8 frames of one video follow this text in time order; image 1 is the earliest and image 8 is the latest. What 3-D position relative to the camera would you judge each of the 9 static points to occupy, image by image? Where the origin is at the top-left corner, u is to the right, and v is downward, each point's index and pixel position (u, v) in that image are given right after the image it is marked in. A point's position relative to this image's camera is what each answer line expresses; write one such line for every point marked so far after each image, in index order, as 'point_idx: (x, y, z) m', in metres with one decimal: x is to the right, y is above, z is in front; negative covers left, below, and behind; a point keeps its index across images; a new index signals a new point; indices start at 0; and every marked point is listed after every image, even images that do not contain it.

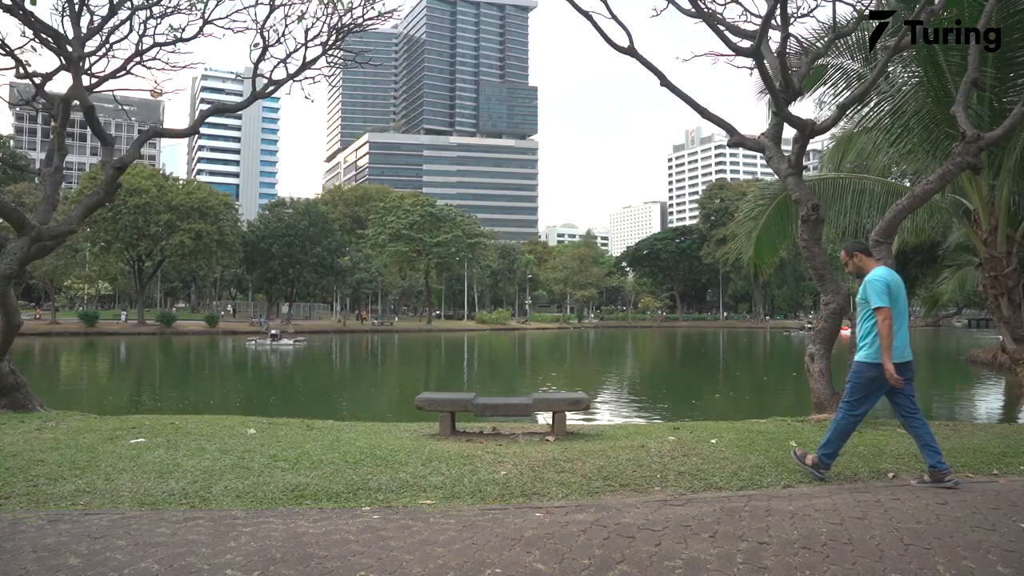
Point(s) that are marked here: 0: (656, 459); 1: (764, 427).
0: (+1.0, -1.1, +5.0) m
1: (+2.2, -1.2, +6.4) m
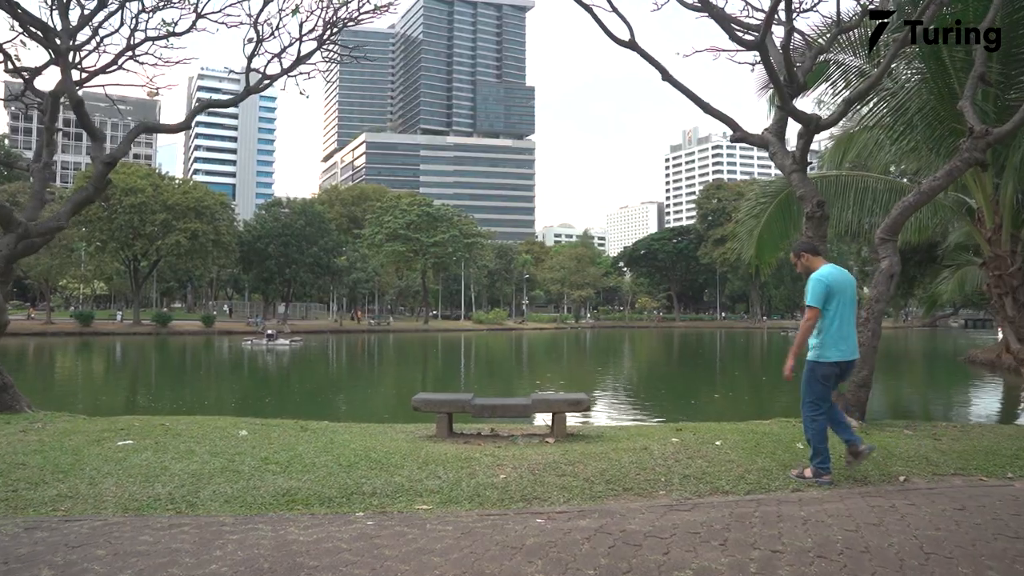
0: (+1.0, -1.1, +4.9) m
1: (+2.2, -1.2, +6.3) m
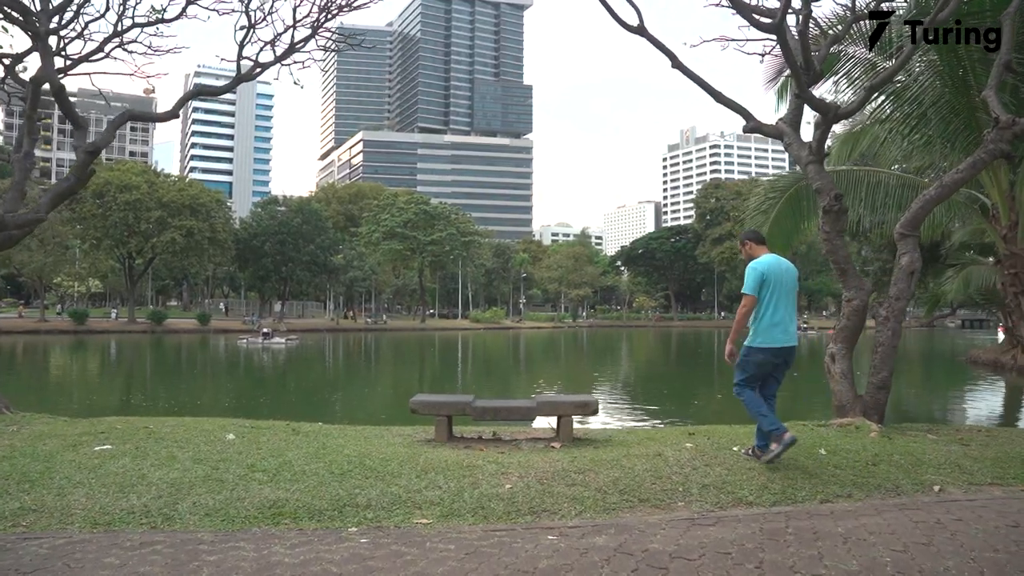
0: (+1.0, -1.1, +4.6) m
1: (+2.2, -1.2, +5.9) m
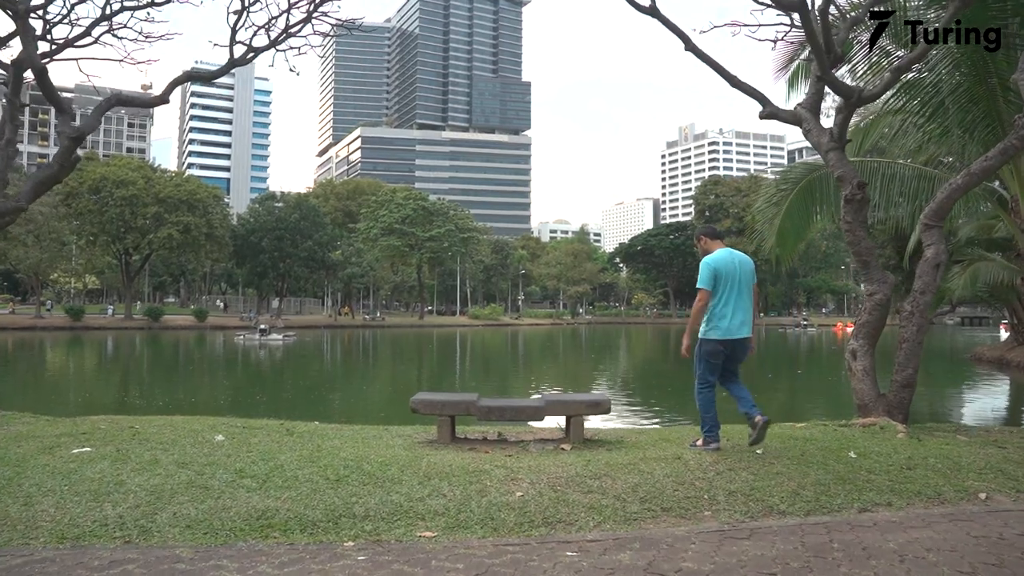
0: (+1.1, -1.1, +4.2) m
1: (+2.2, -1.1, +5.6) m
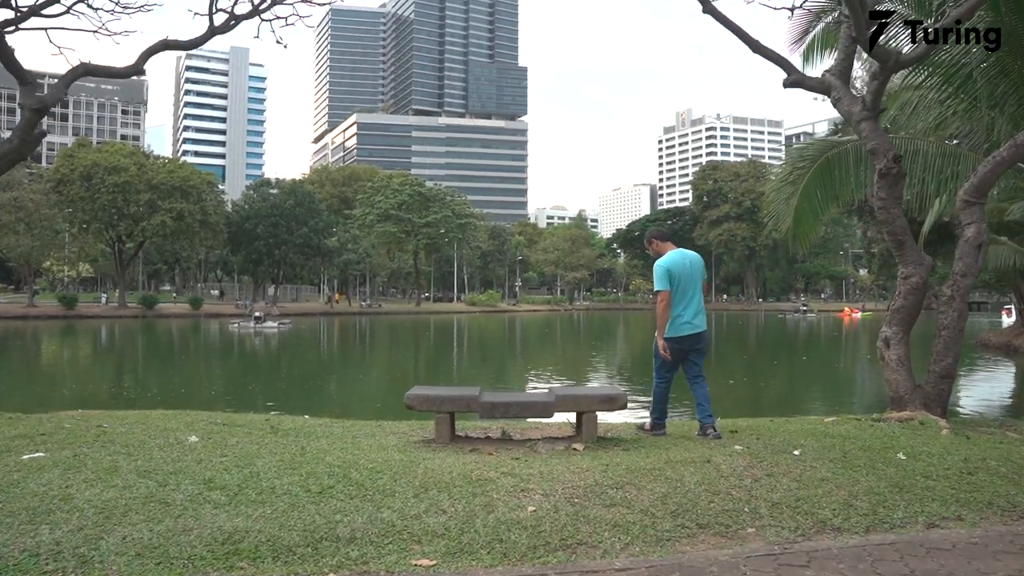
0: (+1.1, -1.0, +3.7) m
1: (+2.3, -1.0, +5.1) m
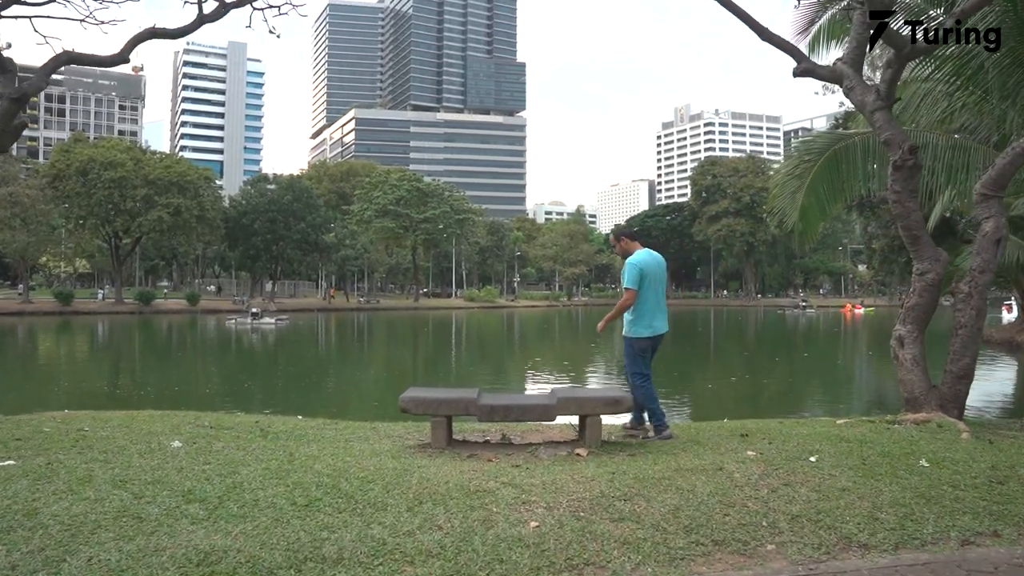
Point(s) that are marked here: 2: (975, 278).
0: (+1.1, -0.9, +3.5) m
1: (+2.3, -1.0, +4.9) m
2: (+3.5, +0.1, +5.7) m
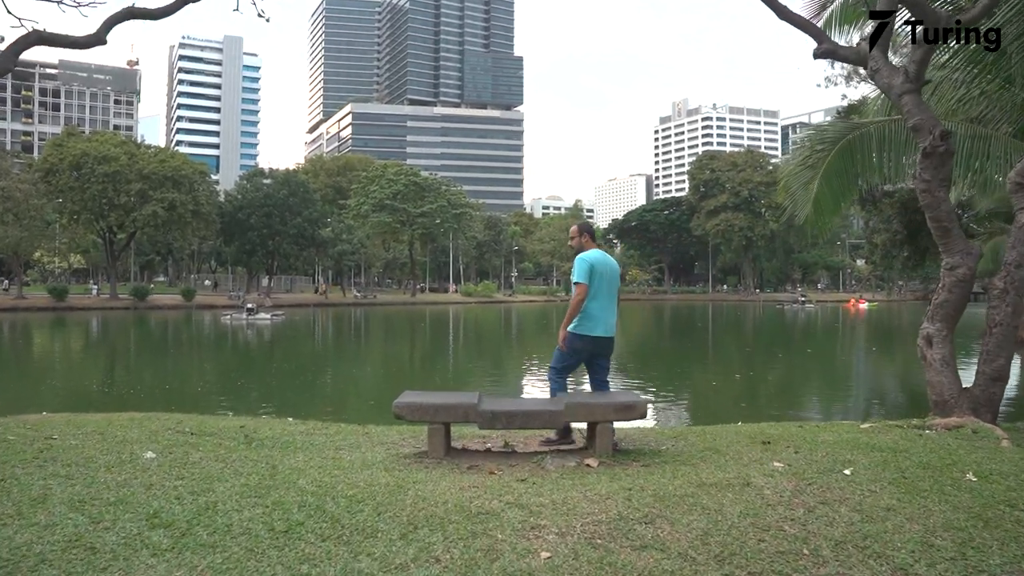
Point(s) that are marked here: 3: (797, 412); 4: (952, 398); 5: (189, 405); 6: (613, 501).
0: (+1.1, -0.9, +3.1) m
1: (+2.3, -0.9, +4.5) m
2: (+3.5, +0.1, +5.4) m
3: (+3.6, -1.6, +9.7) m
4: (+3.2, -0.8, +5.5) m
5: (-4.5, -1.6, +10.5) m
6: (+0.4, -0.9, +3.2) m
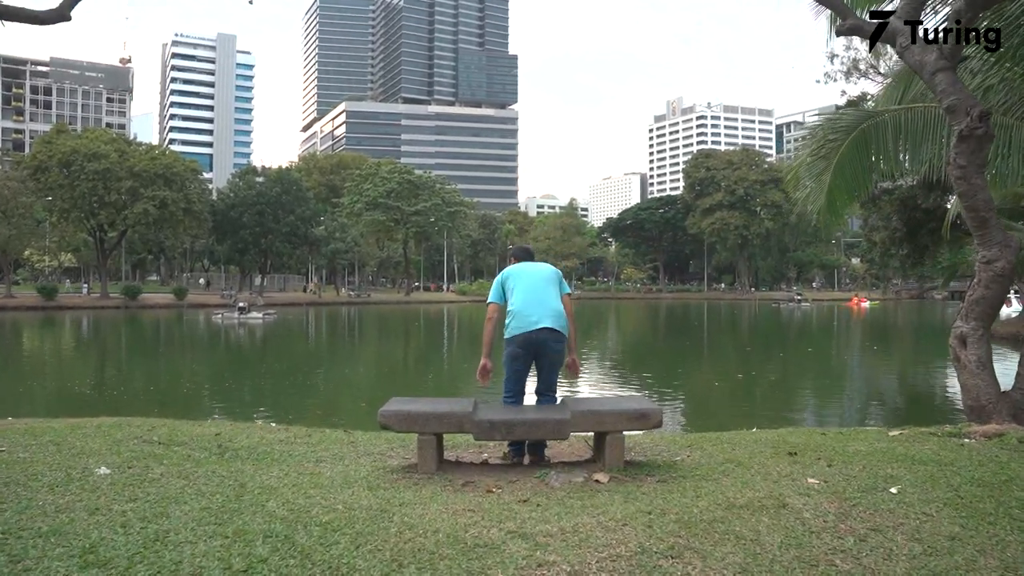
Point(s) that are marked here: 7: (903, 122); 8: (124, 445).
0: (+1.1, -0.9, +2.7) m
1: (+2.3, -0.9, +4.1) m
2: (+3.5, +0.1, +4.9) m
3: (+3.6, -1.5, +9.3) m
4: (+3.2, -0.8, +5.1) m
5: (-4.6, -1.6, +10.0) m
6: (+0.4, -0.9, +2.8) m
7: (+3.5, +1.5, +6.7) m
8: (-2.4, -1.0, +4.7) m
